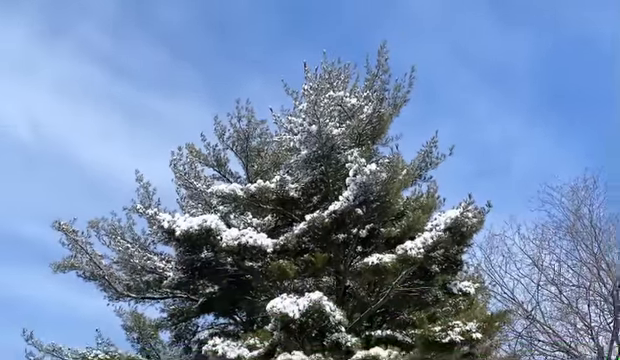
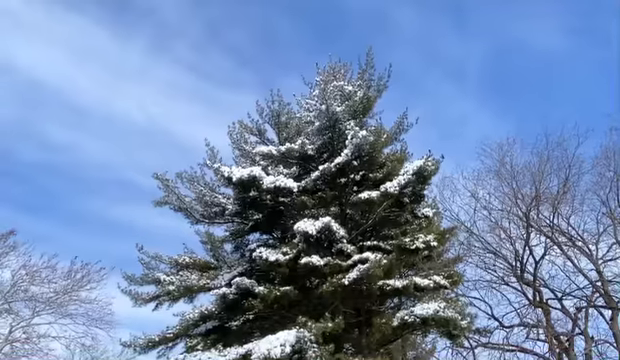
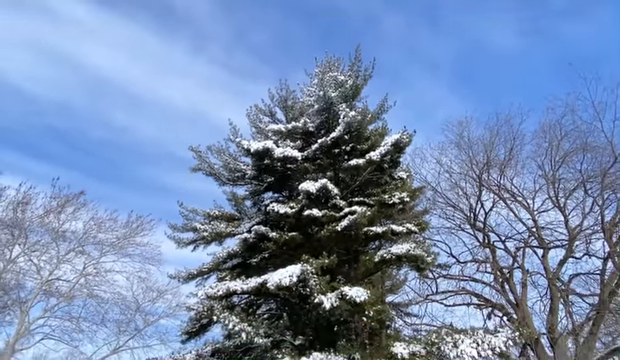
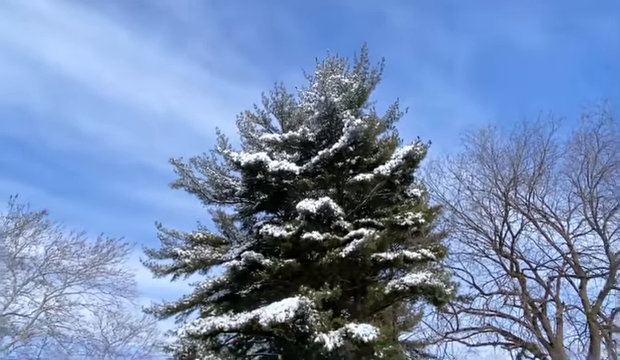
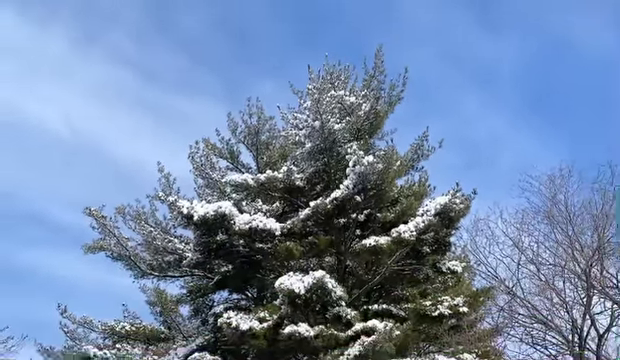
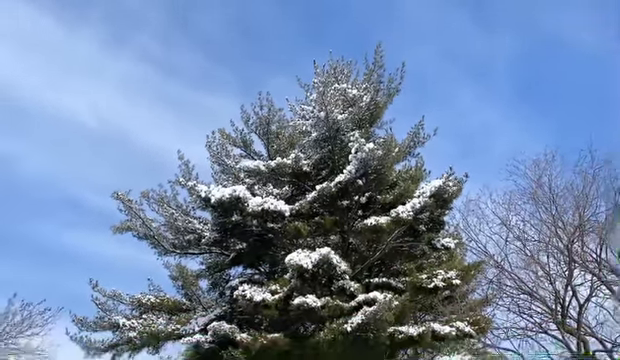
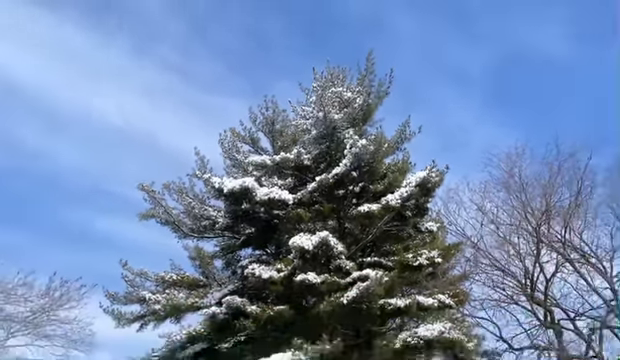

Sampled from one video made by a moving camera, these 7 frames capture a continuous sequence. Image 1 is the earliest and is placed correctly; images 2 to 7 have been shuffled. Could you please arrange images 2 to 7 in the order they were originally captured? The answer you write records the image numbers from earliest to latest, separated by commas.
5, 6, 7, 2, 4, 3
